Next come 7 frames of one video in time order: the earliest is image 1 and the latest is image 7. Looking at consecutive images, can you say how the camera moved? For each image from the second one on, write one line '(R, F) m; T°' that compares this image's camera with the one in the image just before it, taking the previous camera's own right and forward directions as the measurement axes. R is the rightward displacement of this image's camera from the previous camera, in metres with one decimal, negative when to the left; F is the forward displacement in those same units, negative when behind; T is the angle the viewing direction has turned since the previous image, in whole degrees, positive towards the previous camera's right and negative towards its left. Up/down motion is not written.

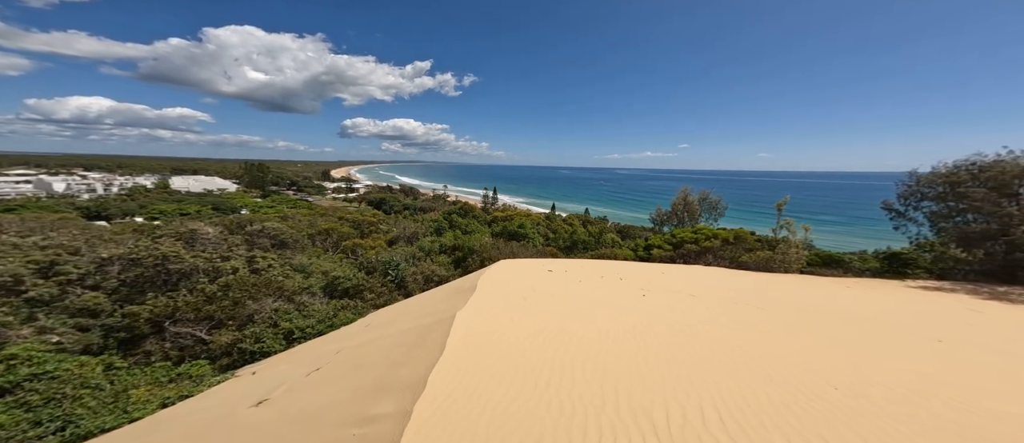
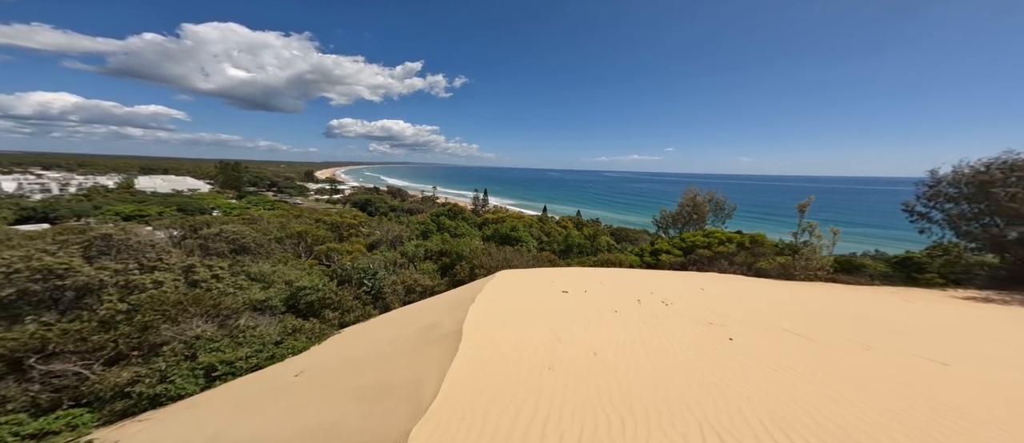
(-0.3, +2.1) m; +3°
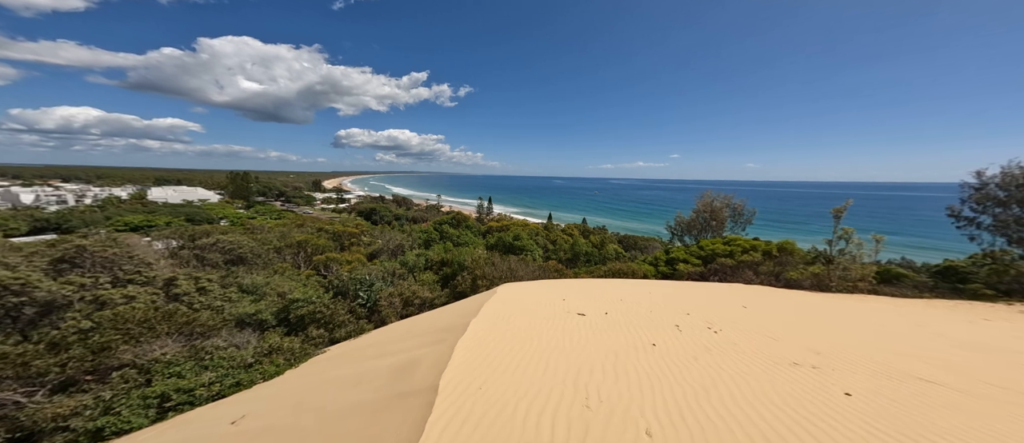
(0.0, +1.1) m; -1°
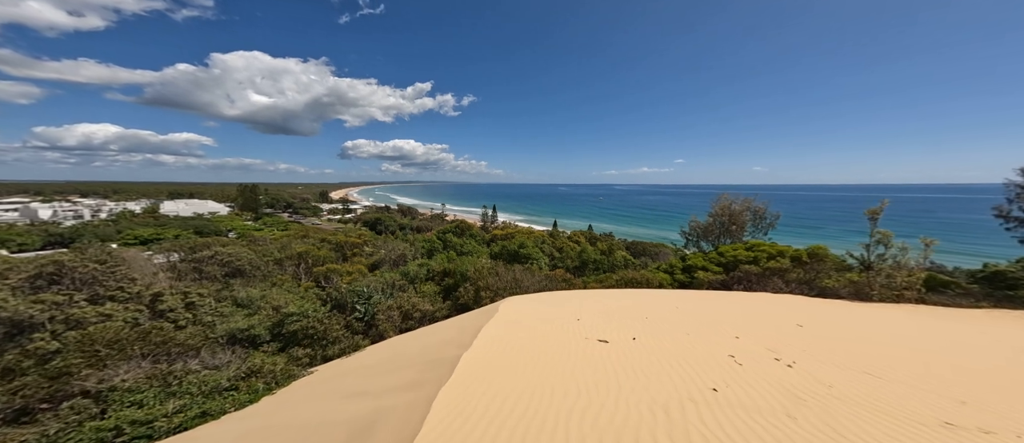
(0.0, +0.9) m; -1°
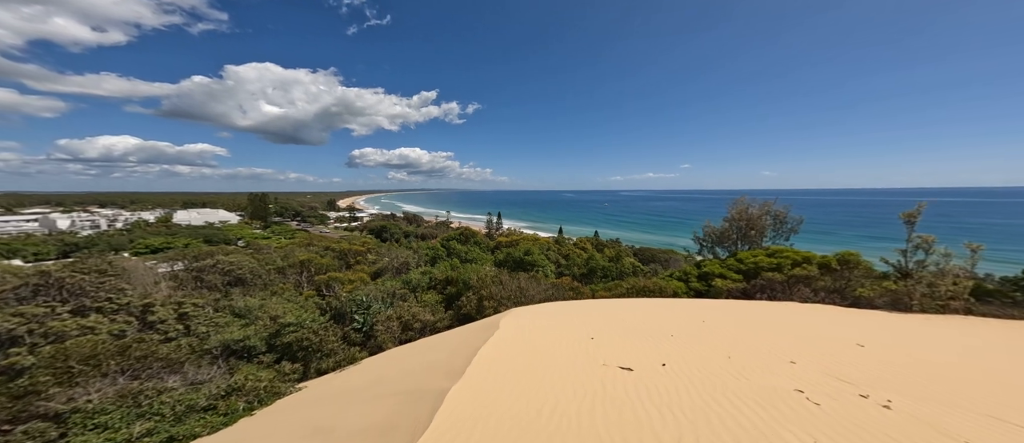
(+0.1, +0.7) m; -1°
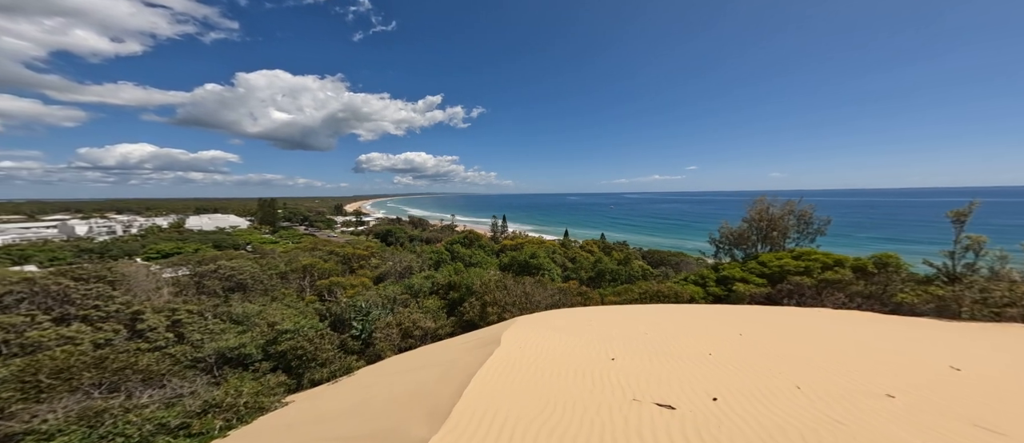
(0.0, +0.7) m; -1°
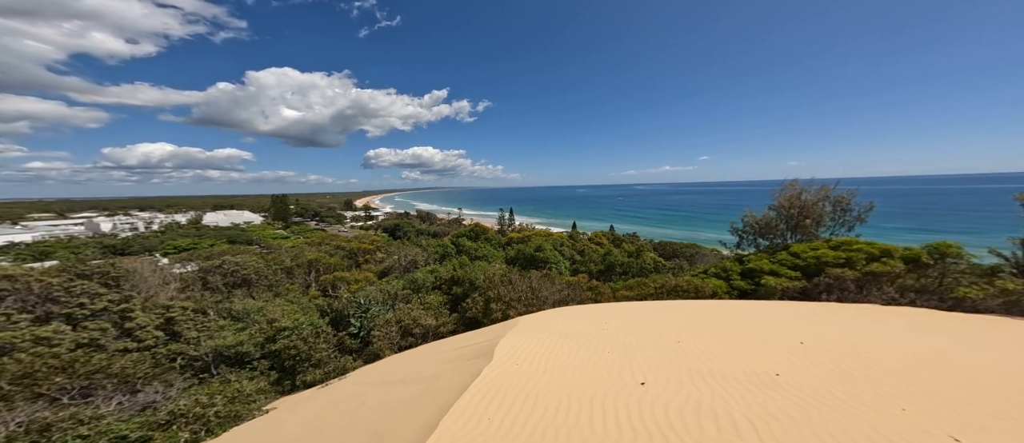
(+0.1, +1.0) m; -2°
